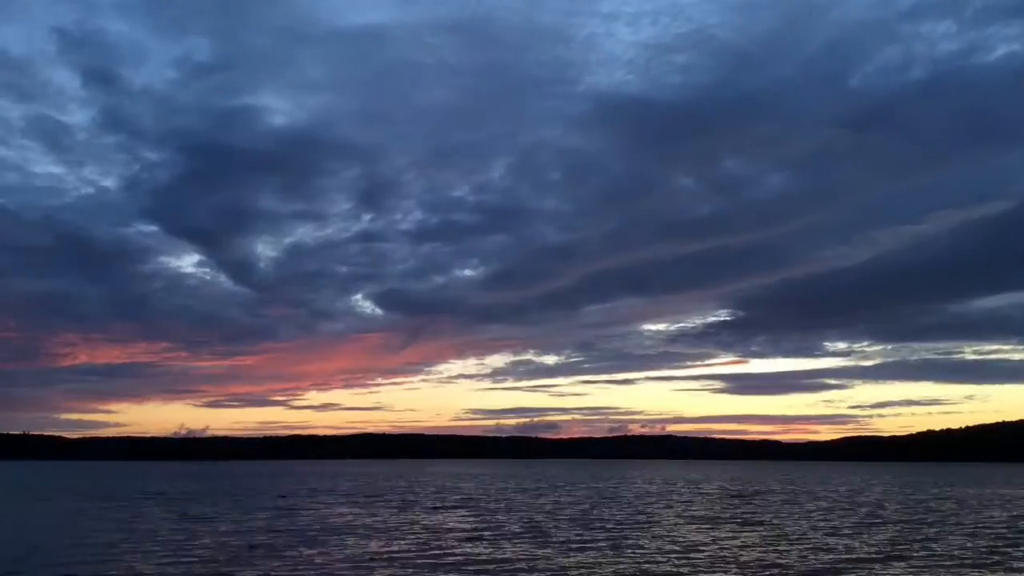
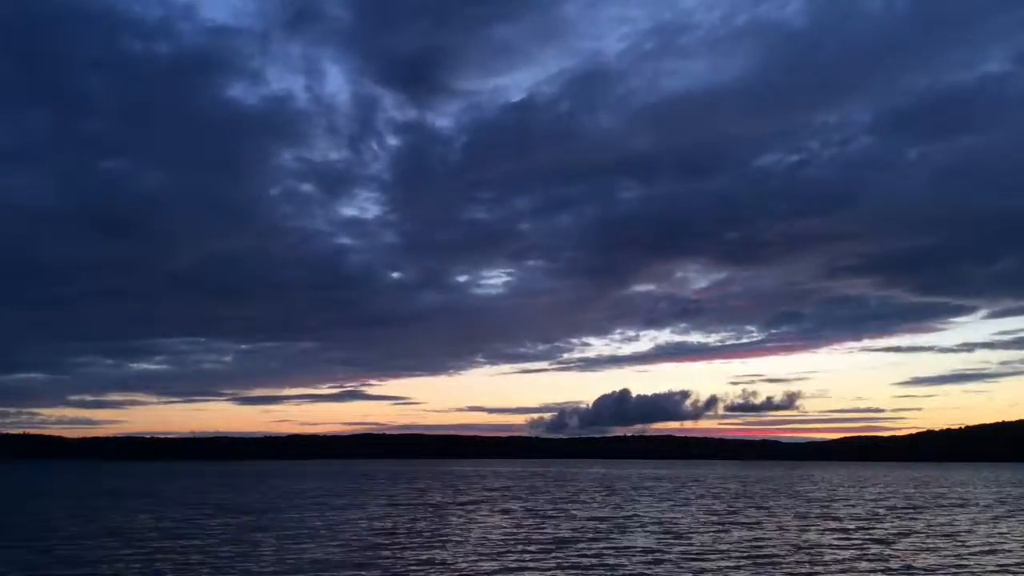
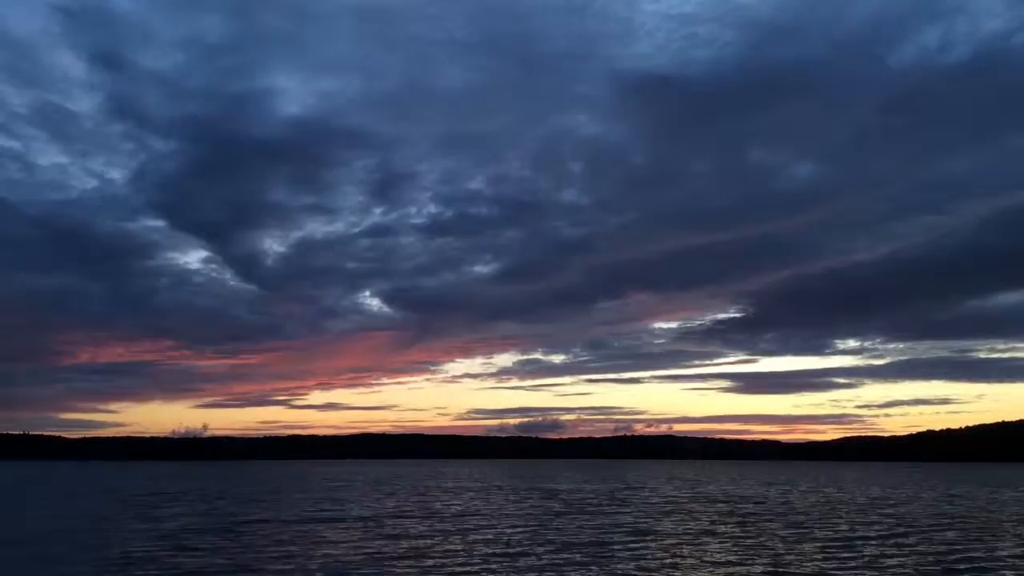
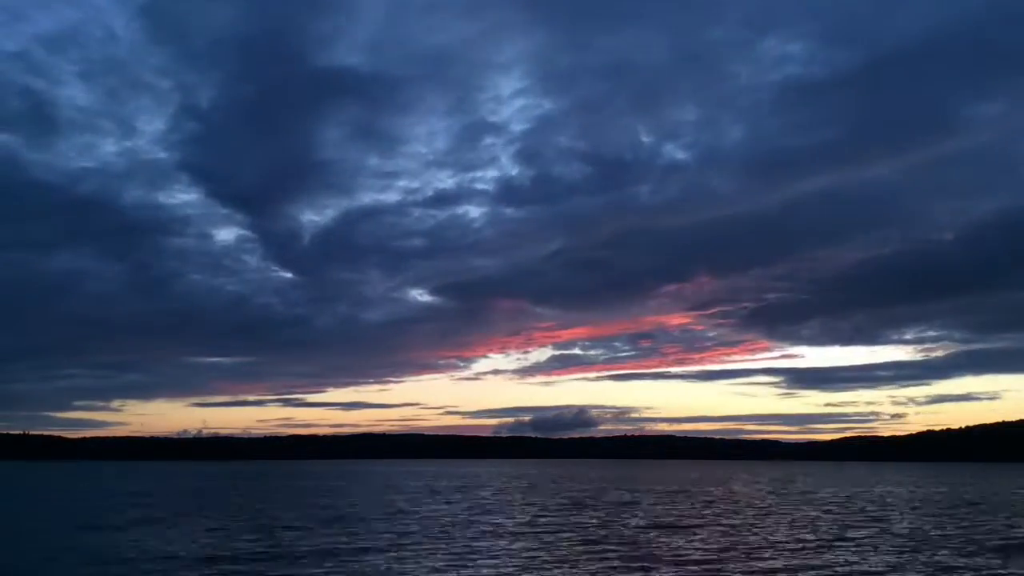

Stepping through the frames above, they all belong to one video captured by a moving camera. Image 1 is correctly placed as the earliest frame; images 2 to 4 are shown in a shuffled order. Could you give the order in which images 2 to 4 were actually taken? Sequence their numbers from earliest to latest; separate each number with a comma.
3, 4, 2
